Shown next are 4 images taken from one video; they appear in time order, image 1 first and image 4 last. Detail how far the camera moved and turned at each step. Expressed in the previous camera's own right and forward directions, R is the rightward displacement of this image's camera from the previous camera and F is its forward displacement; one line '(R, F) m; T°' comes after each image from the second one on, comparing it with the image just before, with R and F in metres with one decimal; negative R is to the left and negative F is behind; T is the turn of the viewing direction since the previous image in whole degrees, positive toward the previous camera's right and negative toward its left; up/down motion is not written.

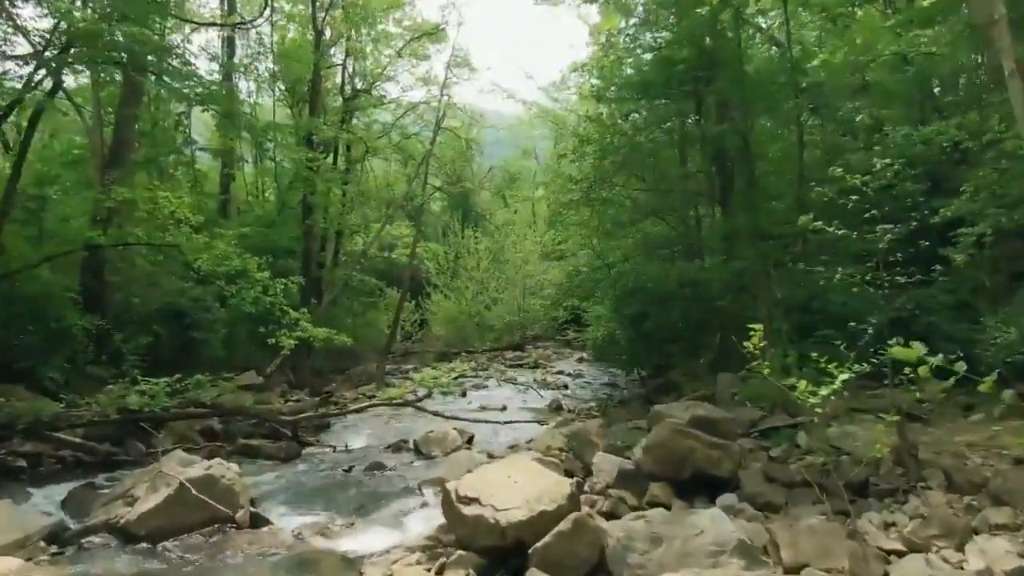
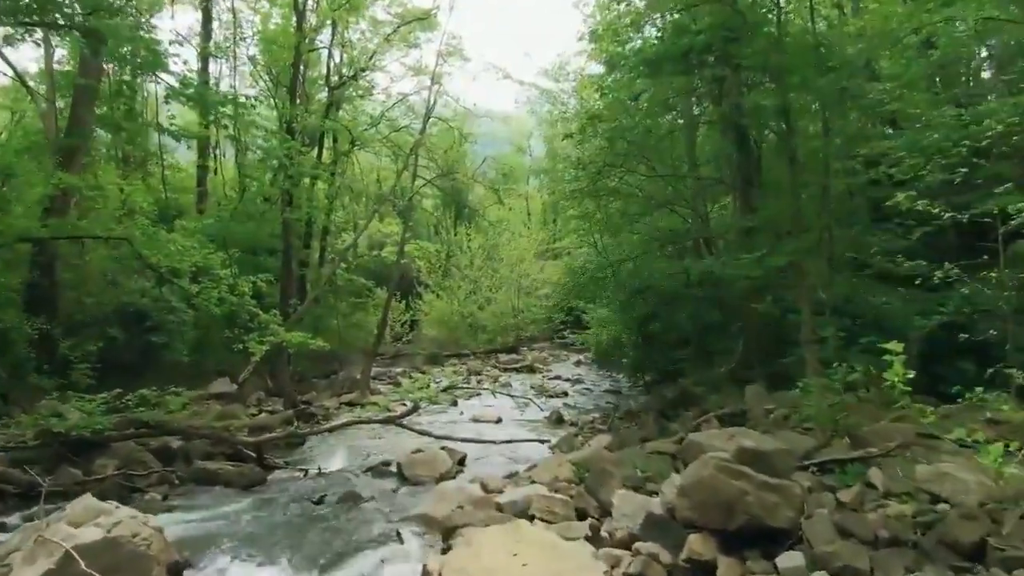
(-0.1, +1.5) m; +1°
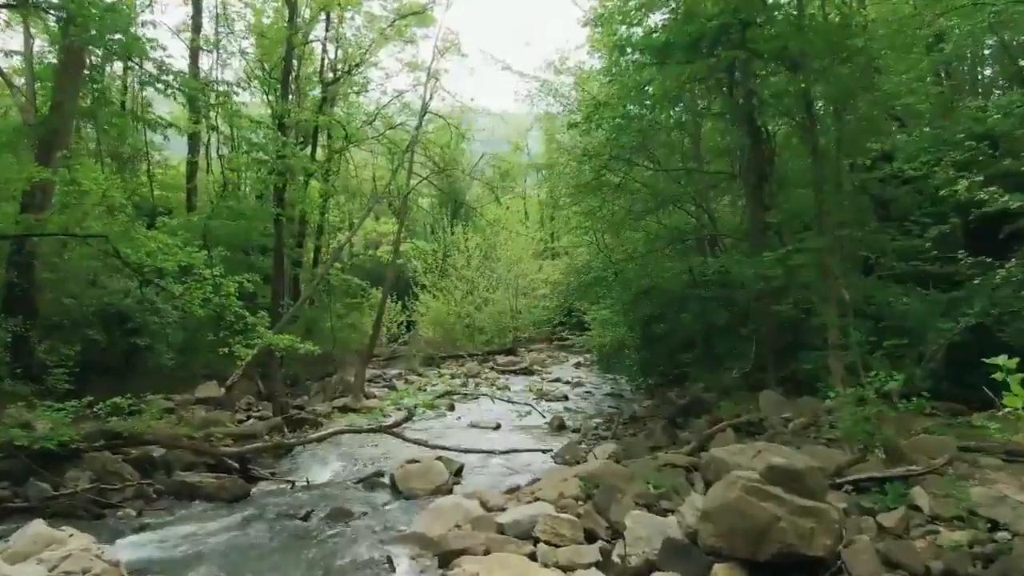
(0.0, +0.6) m; 0°
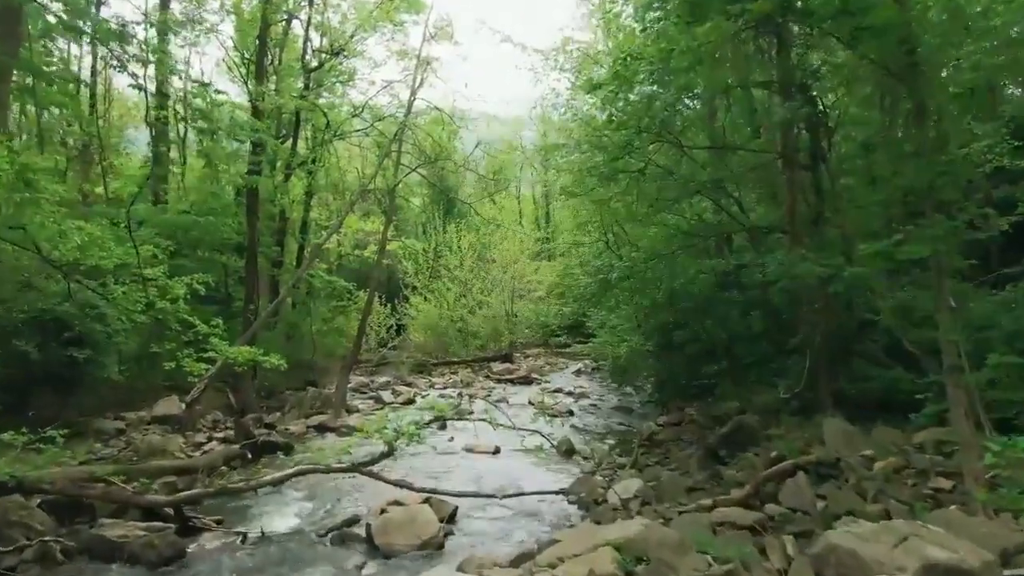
(-0.1, +1.9) m; +1°
